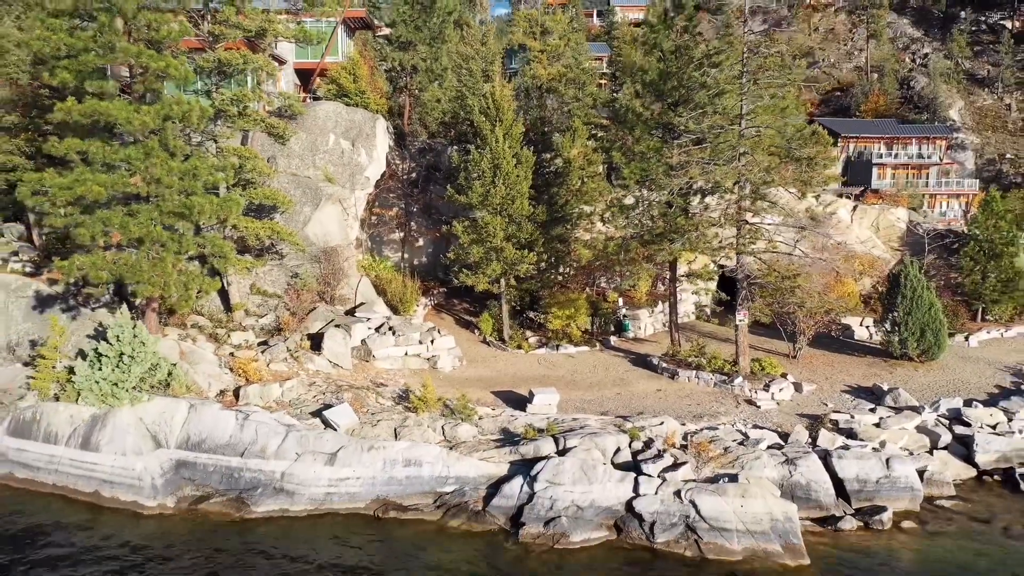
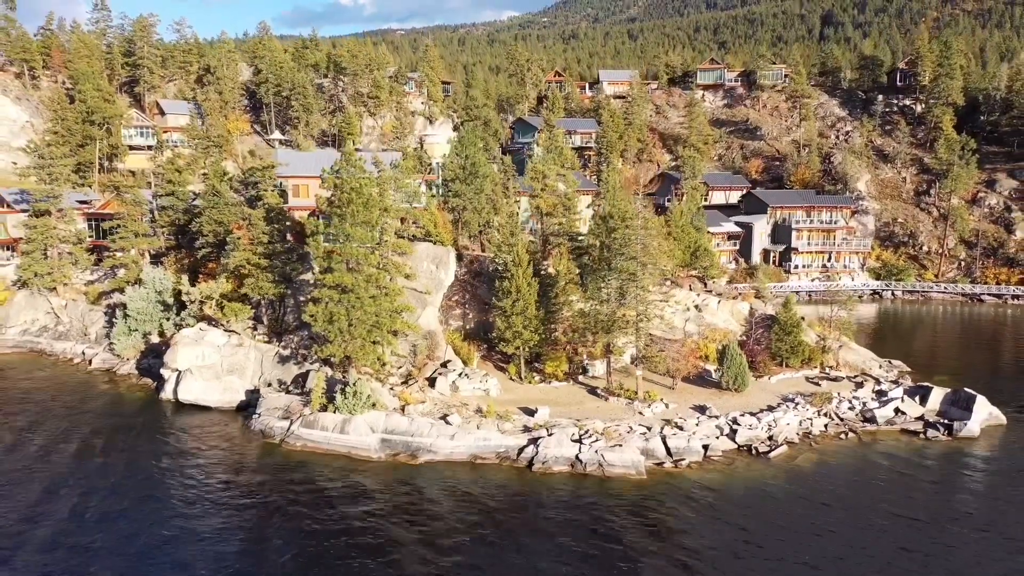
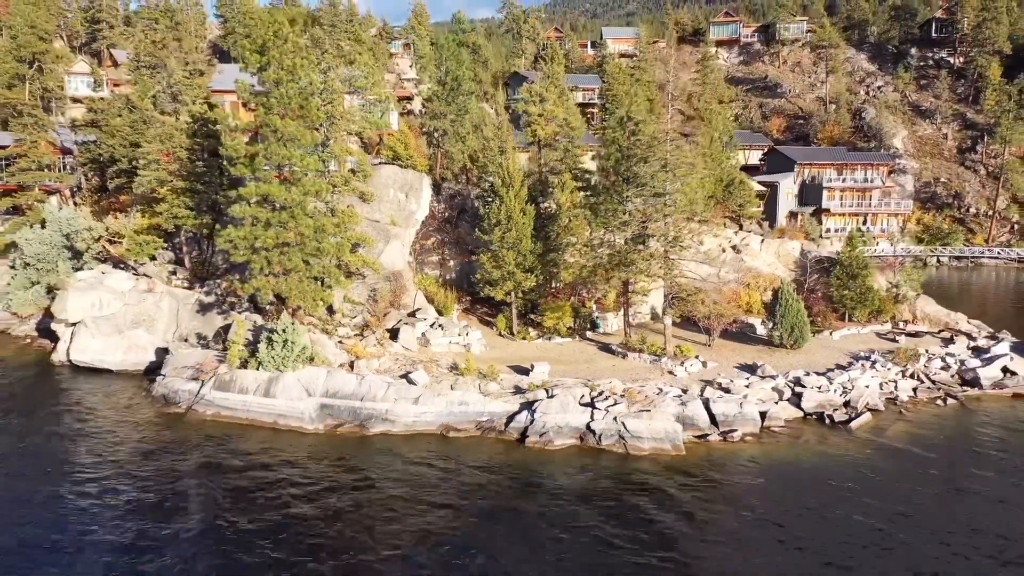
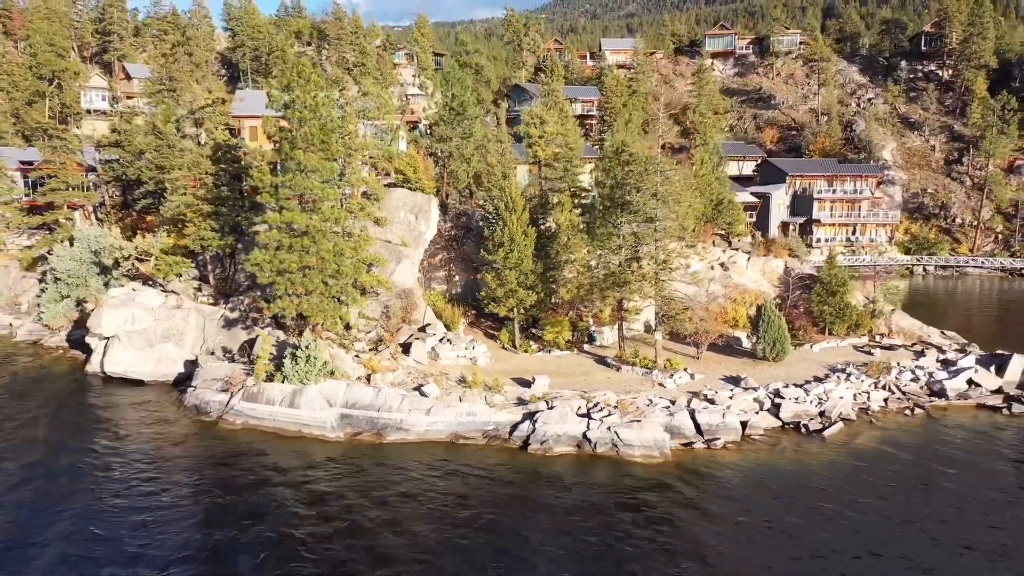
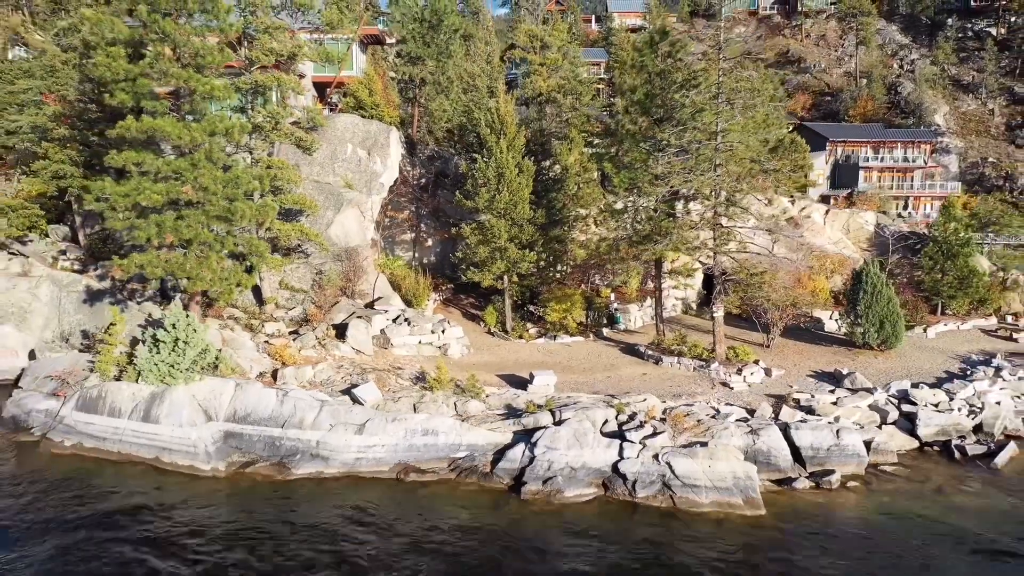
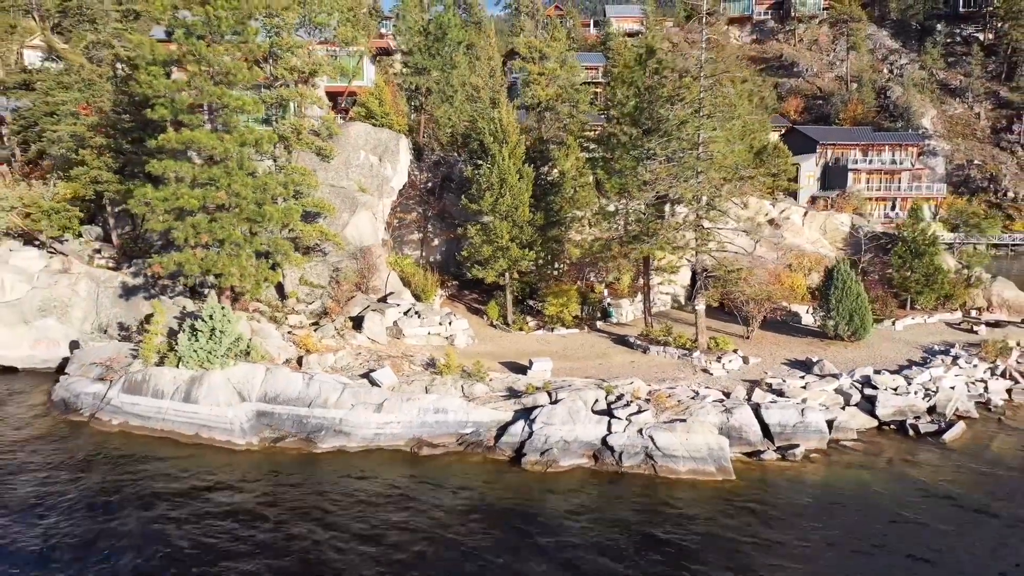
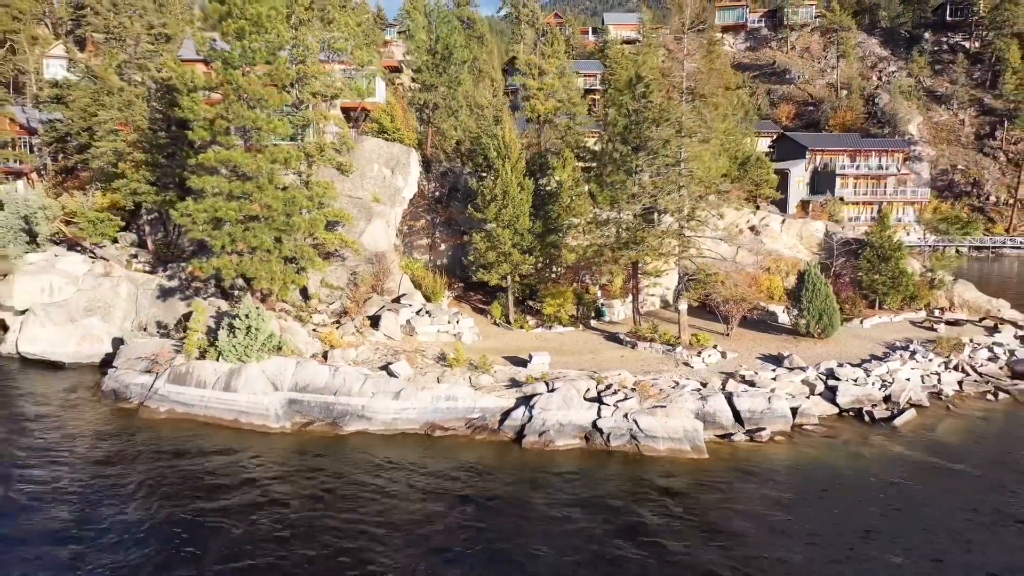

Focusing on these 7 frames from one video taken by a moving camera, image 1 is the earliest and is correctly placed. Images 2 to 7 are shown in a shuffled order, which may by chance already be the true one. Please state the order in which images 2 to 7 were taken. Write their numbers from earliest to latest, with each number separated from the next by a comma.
5, 6, 7, 3, 4, 2
